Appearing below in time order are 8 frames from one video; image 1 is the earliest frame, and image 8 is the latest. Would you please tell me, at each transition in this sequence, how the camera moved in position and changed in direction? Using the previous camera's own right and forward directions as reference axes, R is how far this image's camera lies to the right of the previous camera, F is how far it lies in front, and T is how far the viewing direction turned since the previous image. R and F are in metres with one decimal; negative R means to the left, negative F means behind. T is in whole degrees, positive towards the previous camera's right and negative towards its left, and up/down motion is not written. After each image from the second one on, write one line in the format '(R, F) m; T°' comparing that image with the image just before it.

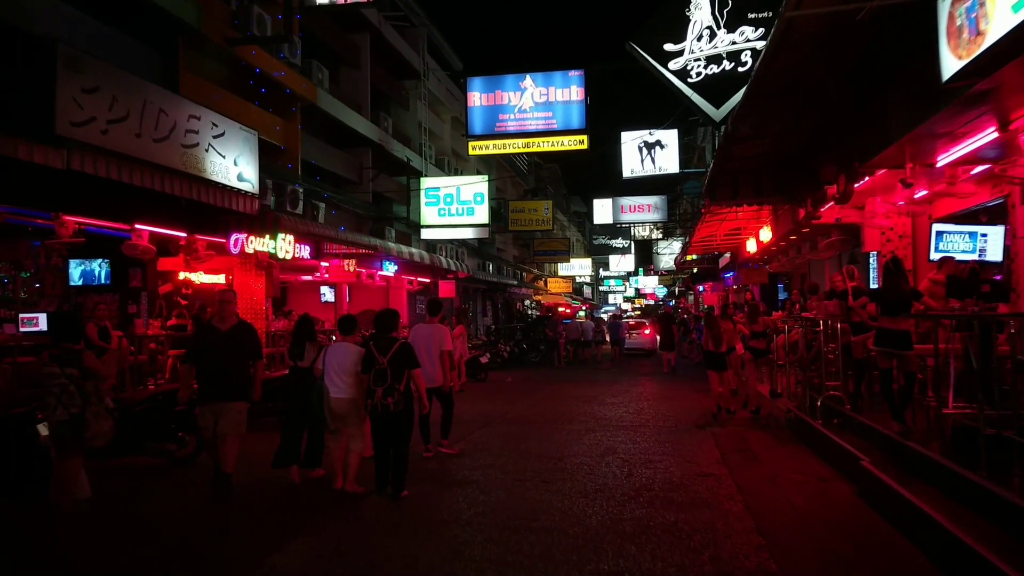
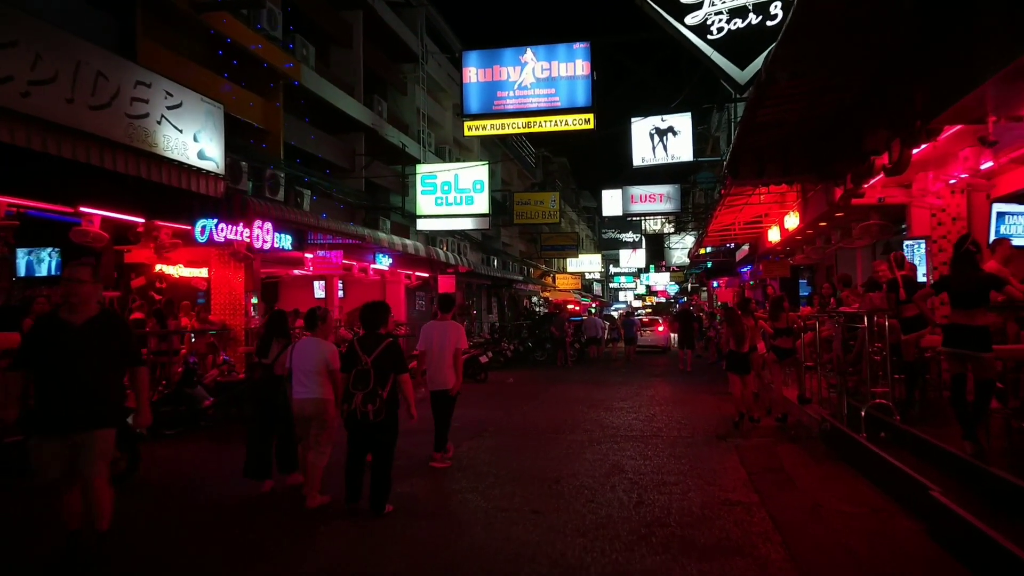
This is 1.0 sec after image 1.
(+0.2, +1.4) m; -1°
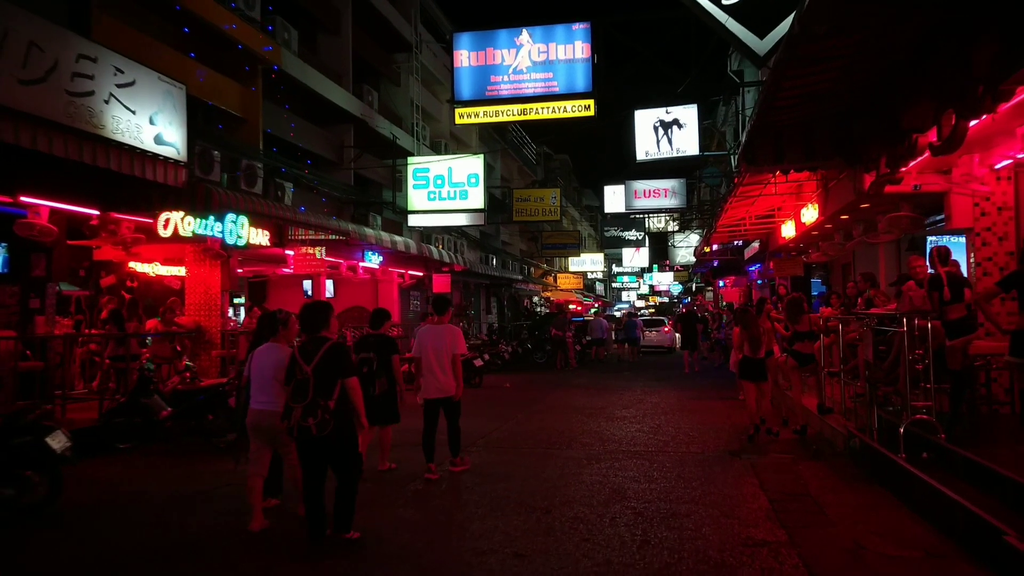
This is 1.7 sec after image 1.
(+0.2, +1.1) m; 0°
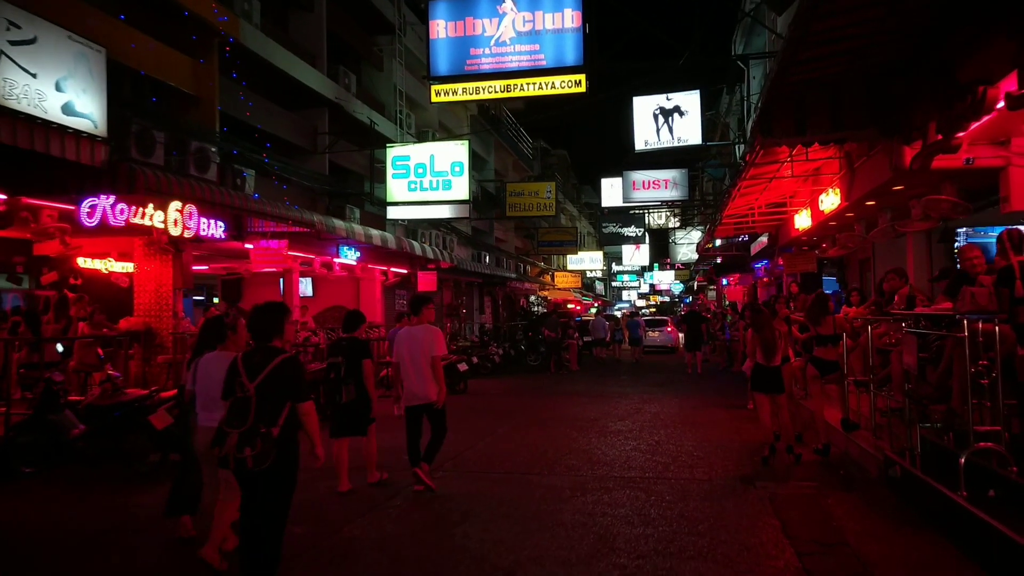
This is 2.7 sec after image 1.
(+0.3, +1.5) m; 0°
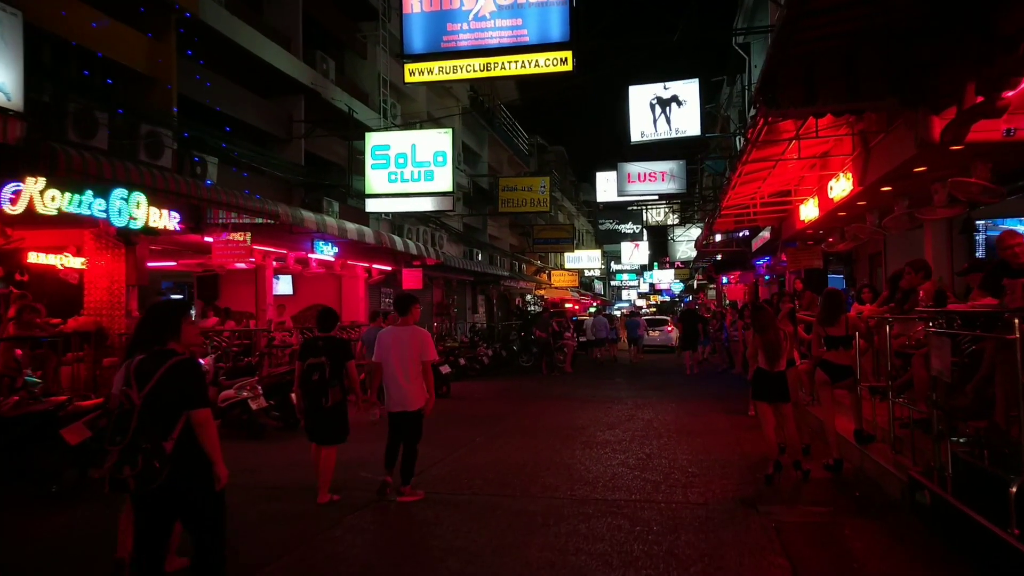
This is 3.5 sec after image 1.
(+0.3, +1.1) m; 0°
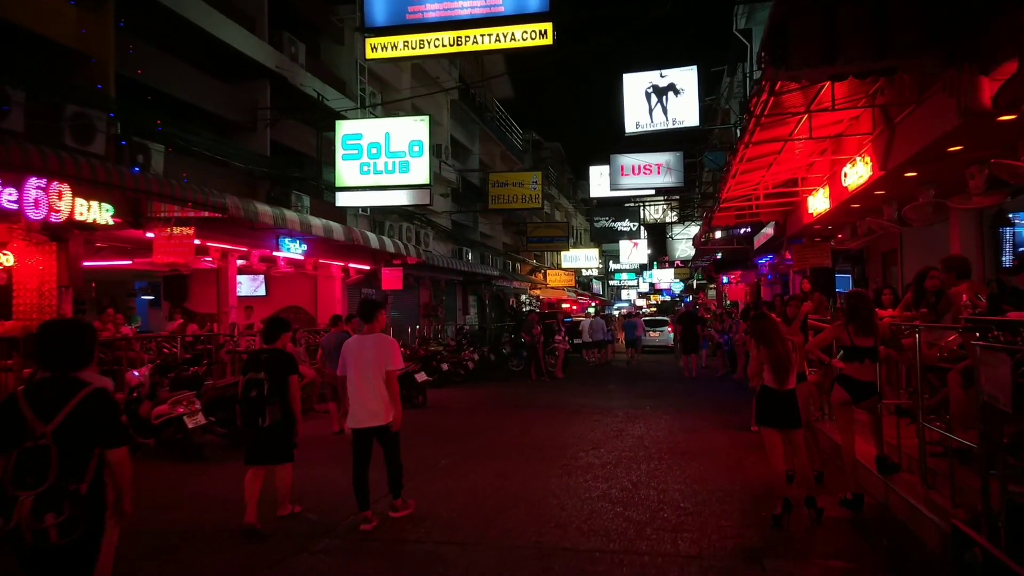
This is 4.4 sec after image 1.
(+0.4, +1.3) m; 0°
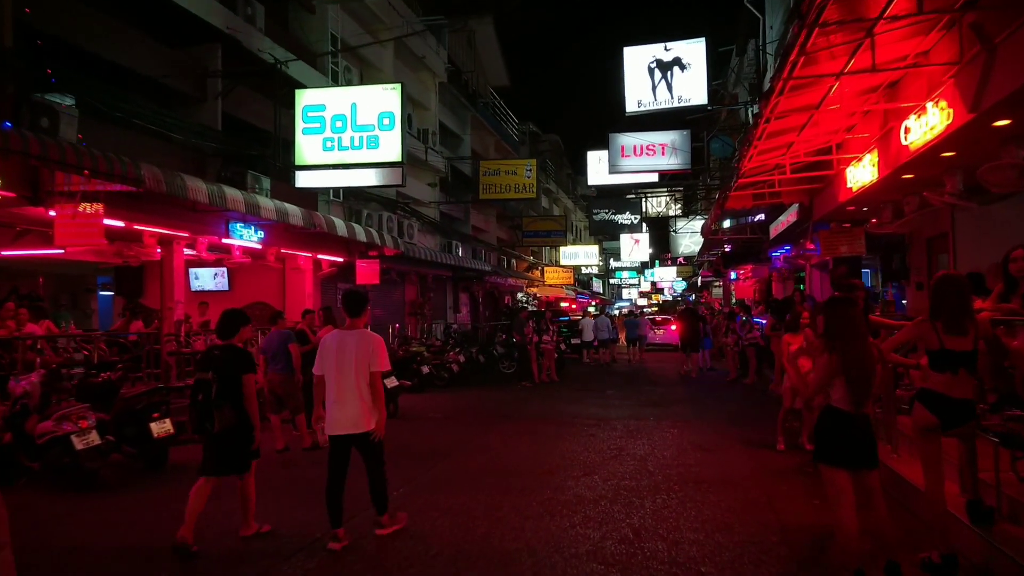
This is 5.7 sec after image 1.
(+0.3, +2.0) m; 0°
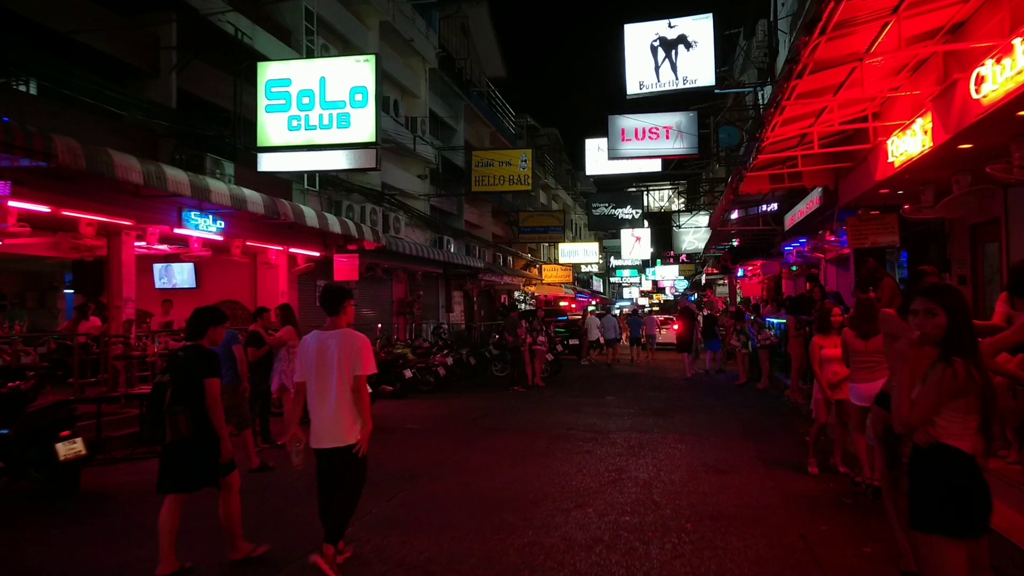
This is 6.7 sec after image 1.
(+0.2, +1.4) m; 0°
